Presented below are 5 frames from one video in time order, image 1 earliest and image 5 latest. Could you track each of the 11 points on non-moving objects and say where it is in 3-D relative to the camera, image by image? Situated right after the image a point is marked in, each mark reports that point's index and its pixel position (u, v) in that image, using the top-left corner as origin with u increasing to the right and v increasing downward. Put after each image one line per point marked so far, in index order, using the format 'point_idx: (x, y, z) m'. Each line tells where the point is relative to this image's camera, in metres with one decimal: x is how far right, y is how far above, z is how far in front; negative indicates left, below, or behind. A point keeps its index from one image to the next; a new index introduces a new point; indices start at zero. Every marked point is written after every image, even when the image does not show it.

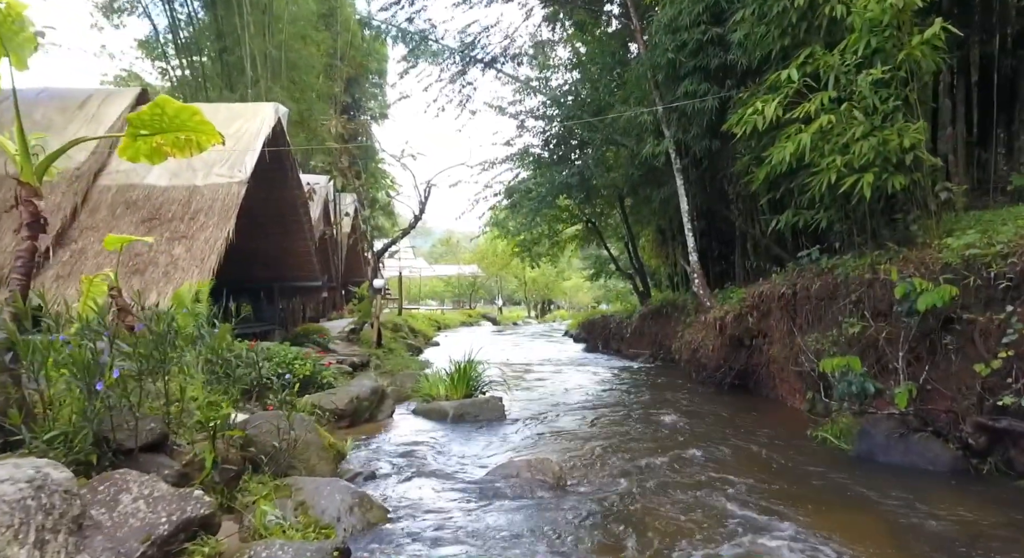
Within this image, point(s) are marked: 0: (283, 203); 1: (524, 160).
0: (-3.5, +1.2, +10.2) m
1: (+0.3, +3.1, +17.3) m
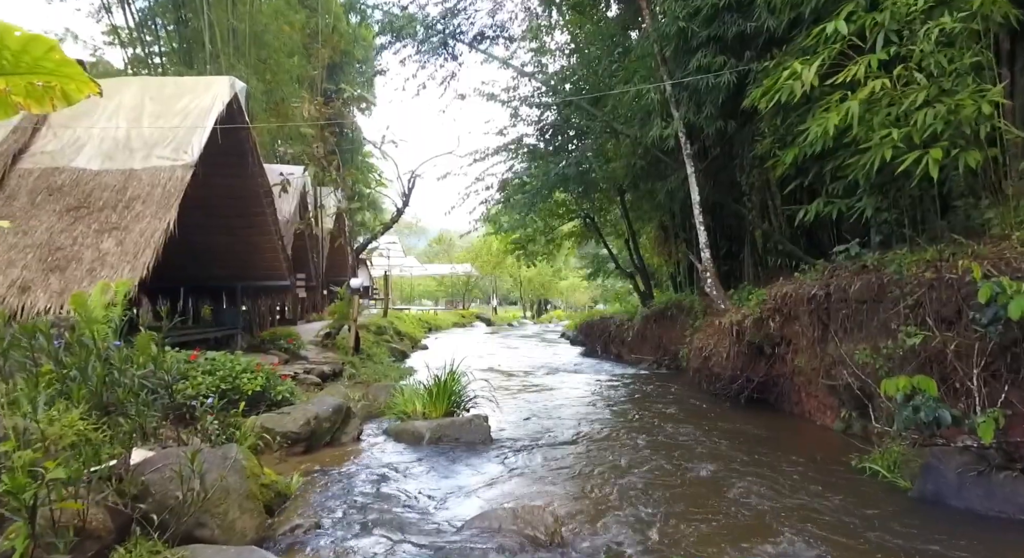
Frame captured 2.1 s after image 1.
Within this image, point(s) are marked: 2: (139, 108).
0: (-3.7, +1.2, +9.0) m
1: (+0.1, +3.1, +16.1) m
2: (-4.5, +2.1, +8.0) m
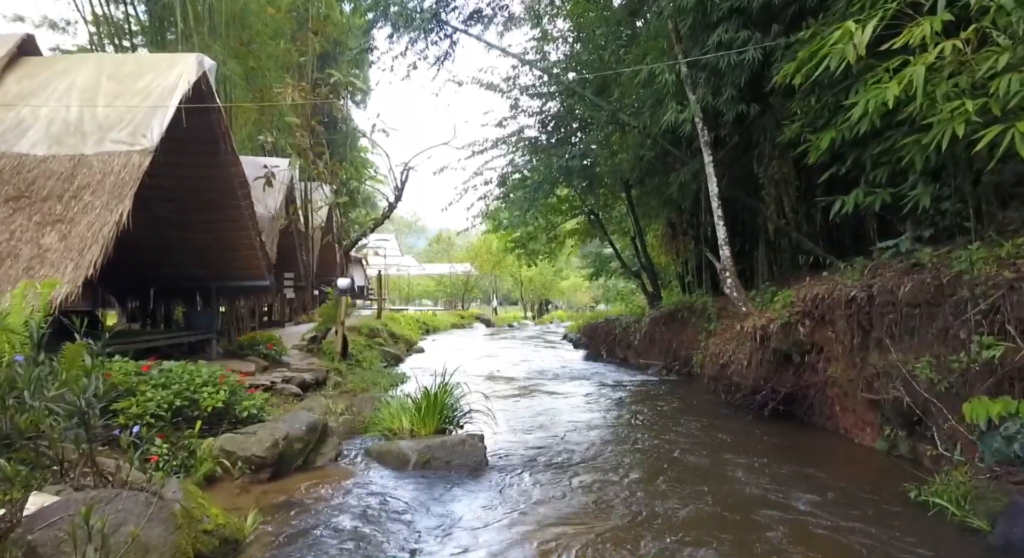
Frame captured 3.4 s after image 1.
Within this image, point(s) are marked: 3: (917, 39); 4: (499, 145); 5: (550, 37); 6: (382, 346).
0: (-3.7, +1.2, +8.2) m
1: (+0.1, +3.1, +15.3) m
2: (-4.5, +2.1, +7.2) m
3: (+2.8, +1.7, +4.5) m
4: (-0.3, +3.1, +15.1) m
5: (+0.8, +5.1, +14.0) m
6: (-2.7, -1.4, +14.0) m
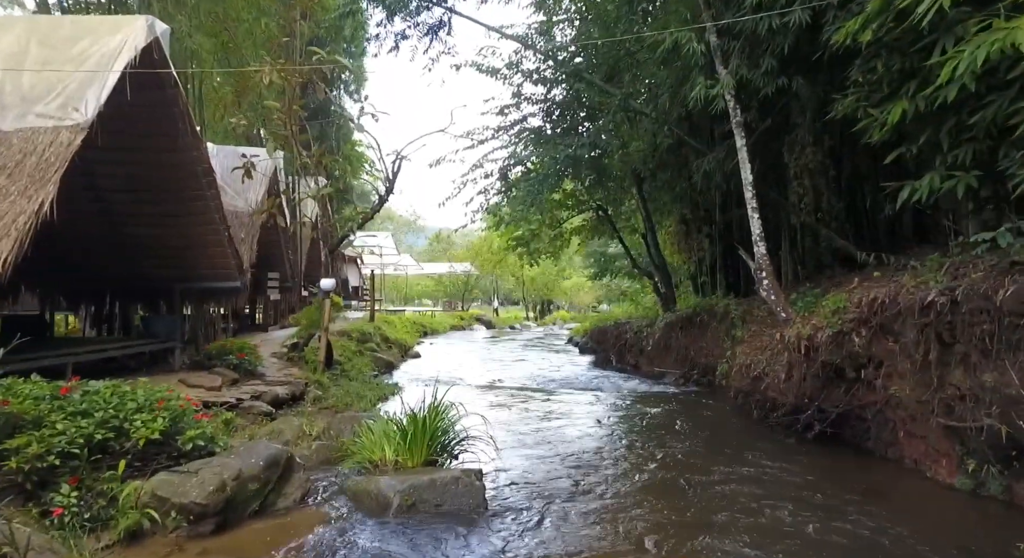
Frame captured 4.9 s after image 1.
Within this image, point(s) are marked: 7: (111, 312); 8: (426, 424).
0: (-3.6, +1.2, +7.1) m
1: (+0.2, +3.1, +14.2) m
2: (-4.5, +2.1, +6.1) m
3: (+2.8, +1.6, +3.4) m
4: (-0.2, +3.1, +14.0) m
5: (+0.9, +5.1, +12.9) m
6: (-2.7, -1.4, +12.9) m
7: (-5.6, -0.5, +9.3) m
8: (-0.7, -1.2, +5.6) m
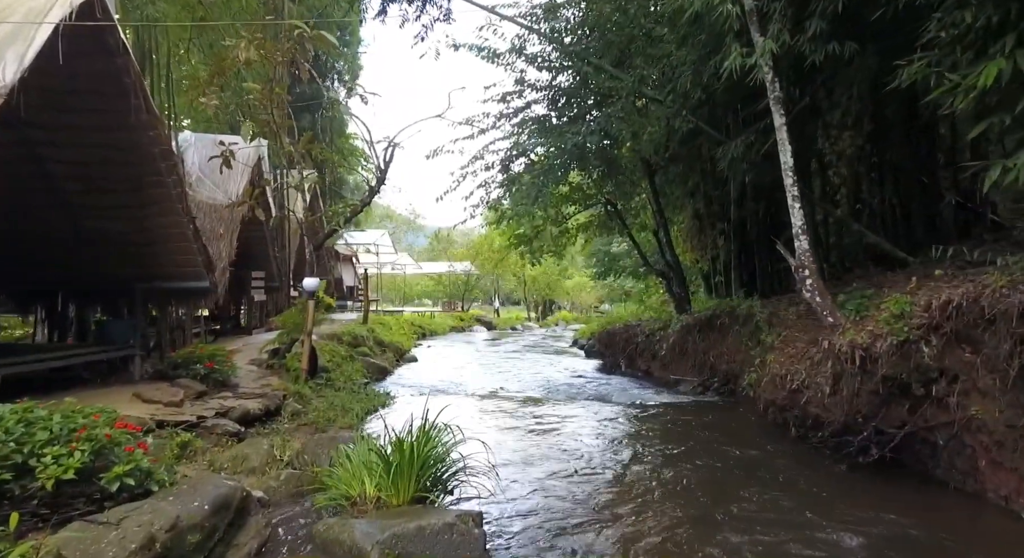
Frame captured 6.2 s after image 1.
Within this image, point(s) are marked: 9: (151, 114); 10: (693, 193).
0: (-3.6, +1.2, +6.1) m
1: (+0.2, +3.1, +13.2) m
2: (-4.5, +2.1, +5.1) m
3: (+2.9, +1.6, +2.5) m
4: (-0.2, +3.1, +13.1) m
5: (+0.9, +5.1, +11.9) m
6: (-2.6, -1.4, +11.9) m
7: (-5.6, -0.4, +8.3) m
8: (-0.7, -1.2, +4.6) m
9: (-3.2, +1.5, +5.7) m
10: (+3.4, +1.6, +12.6) m
